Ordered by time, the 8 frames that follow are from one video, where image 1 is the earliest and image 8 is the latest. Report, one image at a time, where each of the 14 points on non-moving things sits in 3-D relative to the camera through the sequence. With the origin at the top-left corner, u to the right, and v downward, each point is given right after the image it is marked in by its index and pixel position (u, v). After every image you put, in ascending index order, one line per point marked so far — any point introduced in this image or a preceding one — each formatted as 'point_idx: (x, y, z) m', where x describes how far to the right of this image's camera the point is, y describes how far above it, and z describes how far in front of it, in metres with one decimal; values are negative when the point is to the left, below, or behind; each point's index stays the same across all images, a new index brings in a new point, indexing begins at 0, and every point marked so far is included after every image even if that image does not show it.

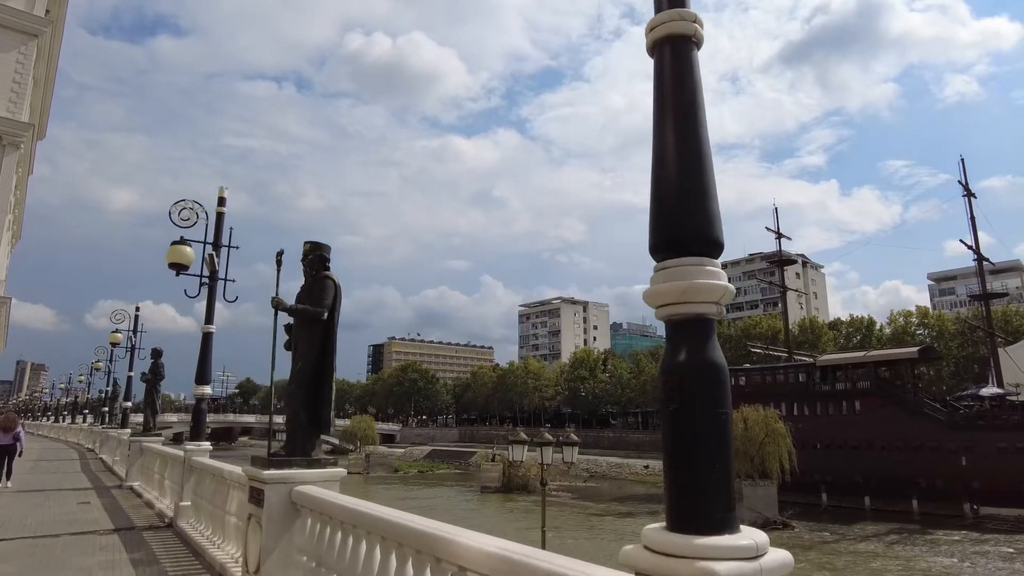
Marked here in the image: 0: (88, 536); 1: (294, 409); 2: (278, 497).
0: (-4.9, -2.9, +7.3) m
1: (-1.7, -0.9, +4.8) m
2: (-1.7, -1.5, +4.5) m
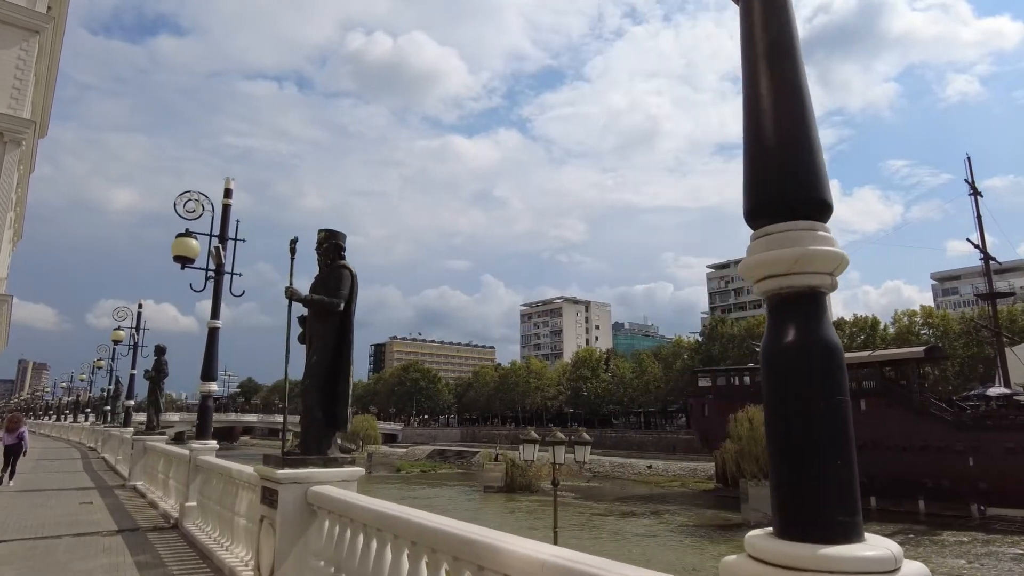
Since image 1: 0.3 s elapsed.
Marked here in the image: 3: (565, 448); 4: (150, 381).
0: (-4.7, -2.8, +7.1) m
1: (-1.5, -0.8, +4.5) m
2: (-1.5, -1.4, +4.2) m
3: (+1.0, -2.9, +11.6) m
4: (-7.1, -1.8, +12.4) m
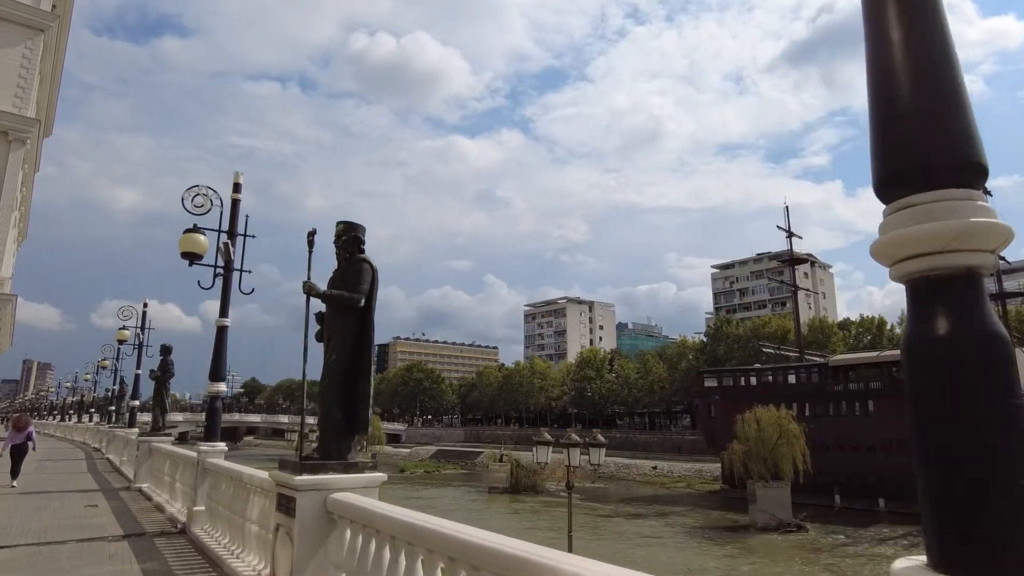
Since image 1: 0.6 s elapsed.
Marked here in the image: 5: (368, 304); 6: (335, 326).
0: (-4.5, -2.8, +6.8) m
1: (-1.3, -0.8, +4.3) m
2: (-1.3, -1.4, +4.0) m
3: (+1.2, -2.9, +11.3) m
4: (-6.9, -1.8, +12.1) m
5: (-1.0, -0.1, +4.5) m
6: (-1.3, -0.3, +4.5) m
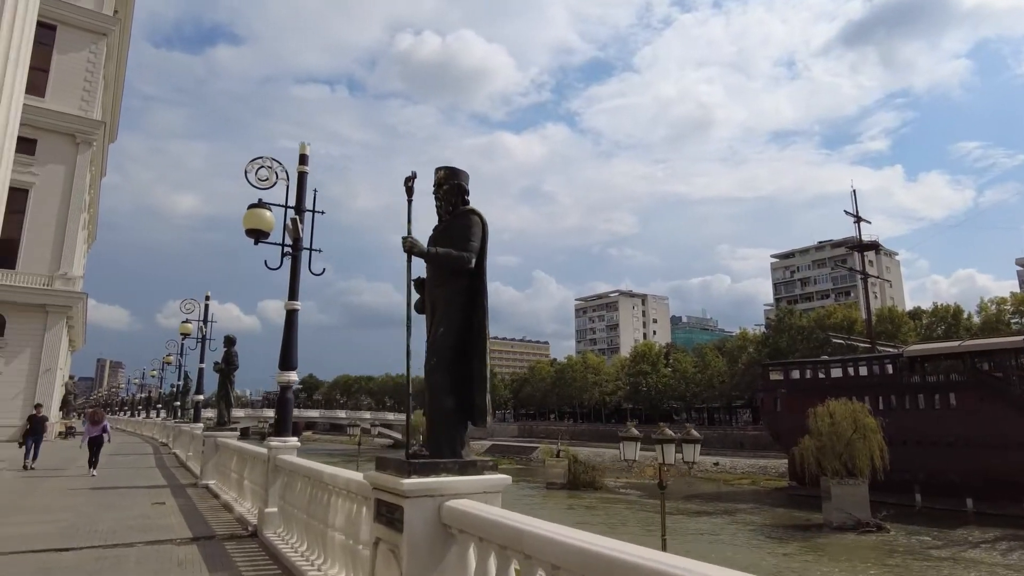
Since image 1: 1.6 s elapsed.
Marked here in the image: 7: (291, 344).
0: (-3.4, -2.6, +6.2) m
1: (-0.4, -0.6, +3.4) m
2: (-0.4, -1.1, +3.1) m
3: (+2.6, -2.6, +10.3) m
4: (-5.4, -1.6, +11.7) m
5: (-0.2, +0.1, +3.6) m
6: (-0.4, 0.0, +3.6) m
7: (-2.5, -0.6, +7.0) m
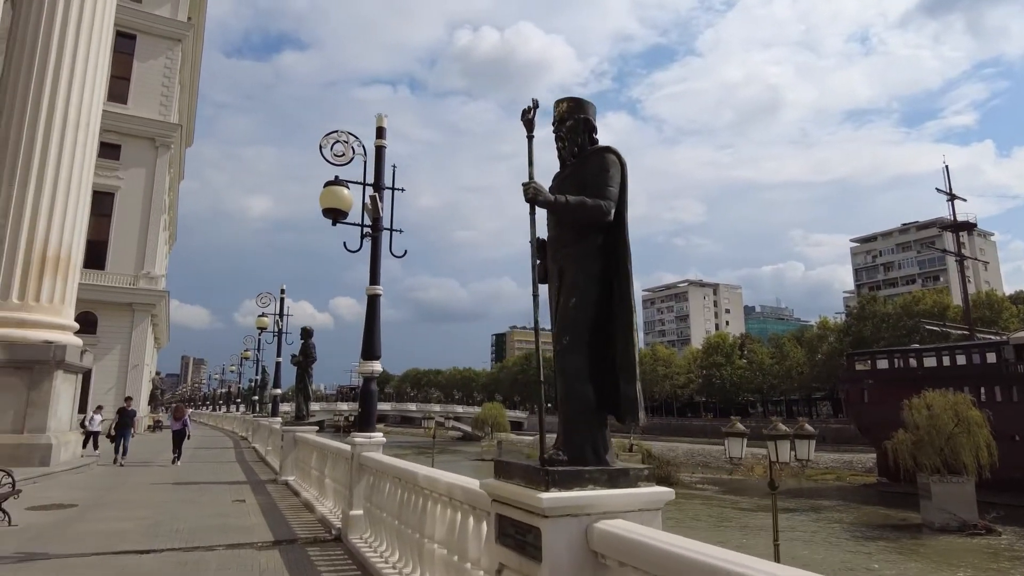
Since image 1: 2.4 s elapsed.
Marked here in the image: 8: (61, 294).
0: (-2.4, -2.4, +5.8) m
1: (+0.2, -0.4, +2.7) m
2: (+0.2, -1.0, +2.4) m
3: (+4.0, -2.3, +9.2) m
4: (-3.9, -1.4, +11.4) m
5: (+0.5, +0.3, +2.8) m
6: (+0.3, +0.2, +2.8) m
7: (-1.4, -0.5, +6.5) m
8: (-8.8, -0.1, +12.3) m
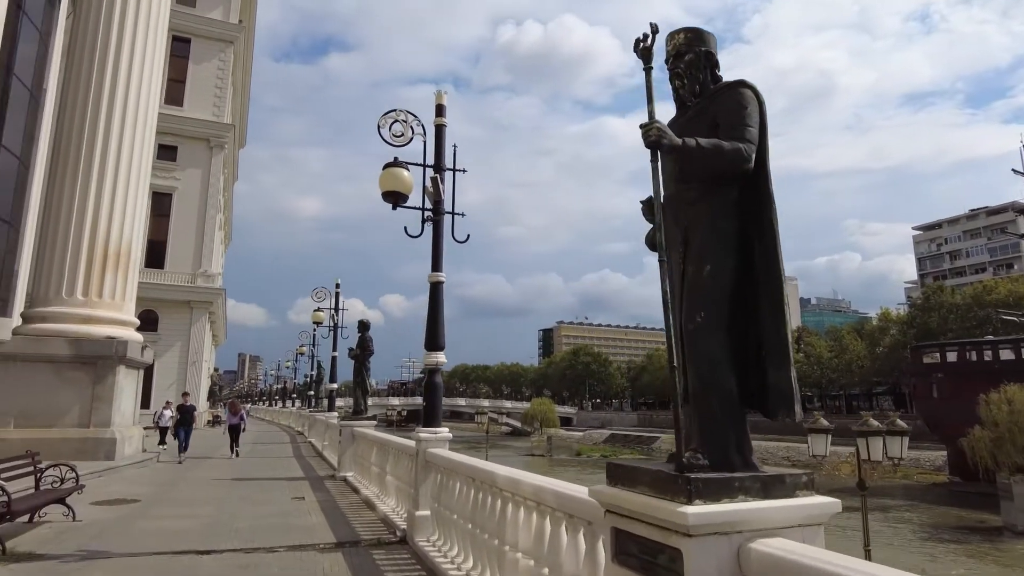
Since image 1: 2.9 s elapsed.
0: (-1.8, -2.3, +5.5) m
1: (+0.7, -0.3, +2.2) m
2: (+0.6, -0.8, +1.9) m
3: (+4.9, -2.0, +8.4) m
4: (-2.8, -1.3, +11.2) m
5: (+0.9, +0.4, +2.3) m
6: (+0.7, +0.3, +2.3) m
7: (-0.7, -0.3, +6.1) m
8: (-7.7, 0.0, +12.4) m
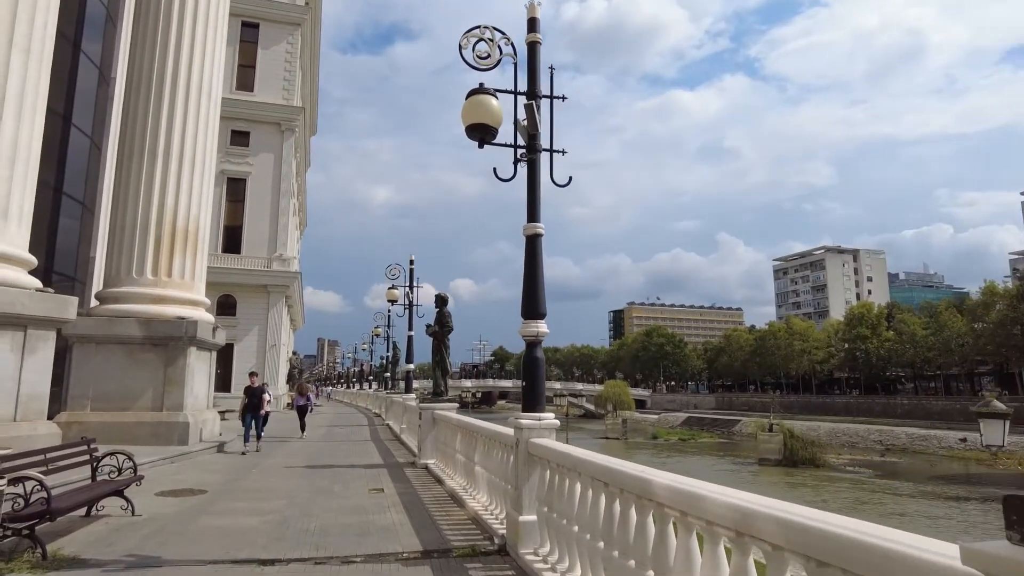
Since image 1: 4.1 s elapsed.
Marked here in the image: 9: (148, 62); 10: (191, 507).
0: (-0.8, -2.0, +4.5) m
1: (+1.2, 0.0, +0.9) m
2: (+1.1, -0.6, +0.6) m
3: (+6.1, -1.5, +6.7) m
4: (-1.3, -0.8, +10.2) m
5: (+1.4, +0.7, +1.0) m
6: (+1.2, +0.6, +1.0) m
7: (+0.2, 0.0, +4.9) m
8: (-6.1, +0.4, +12.0) m
9: (-7.1, +4.4, +12.2) m
10: (-3.2, -2.2, +6.3) m
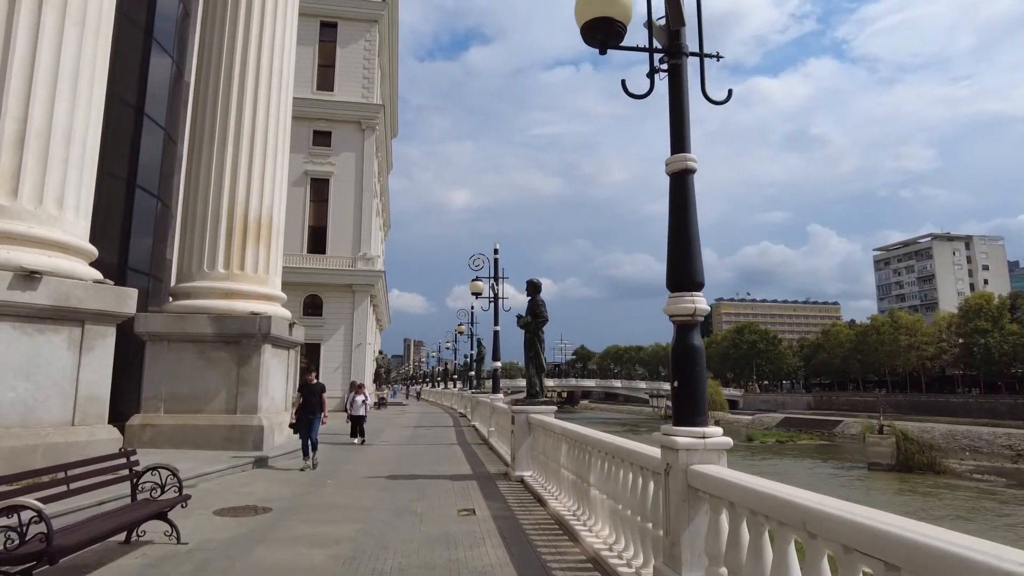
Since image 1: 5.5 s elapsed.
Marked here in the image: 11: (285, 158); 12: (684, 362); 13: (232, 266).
0: (-0.1, -1.8, +3.1) m
1: (+1.4, +0.3, -0.7) m
2: (+1.3, -0.3, -0.9) m
3: (+7.1, -1.1, +4.5) m
4: (+0.2, -0.6, +8.9) m
5: (+1.6, +1.0, -0.6) m
6: (+1.4, +0.8, -0.5) m
7: (+1.0, +0.3, +3.4) m
8: (-4.4, +0.5, +11.2) m
9: (-5.4, +4.5, +11.6) m
10: (-2.2, -2.0, +5.3) m
11: (-4.4, +2.5, +12.1) m
12: (+0.9, -0.4, +3.5) m
13: (-4.8, +0.4, +10.9) m
